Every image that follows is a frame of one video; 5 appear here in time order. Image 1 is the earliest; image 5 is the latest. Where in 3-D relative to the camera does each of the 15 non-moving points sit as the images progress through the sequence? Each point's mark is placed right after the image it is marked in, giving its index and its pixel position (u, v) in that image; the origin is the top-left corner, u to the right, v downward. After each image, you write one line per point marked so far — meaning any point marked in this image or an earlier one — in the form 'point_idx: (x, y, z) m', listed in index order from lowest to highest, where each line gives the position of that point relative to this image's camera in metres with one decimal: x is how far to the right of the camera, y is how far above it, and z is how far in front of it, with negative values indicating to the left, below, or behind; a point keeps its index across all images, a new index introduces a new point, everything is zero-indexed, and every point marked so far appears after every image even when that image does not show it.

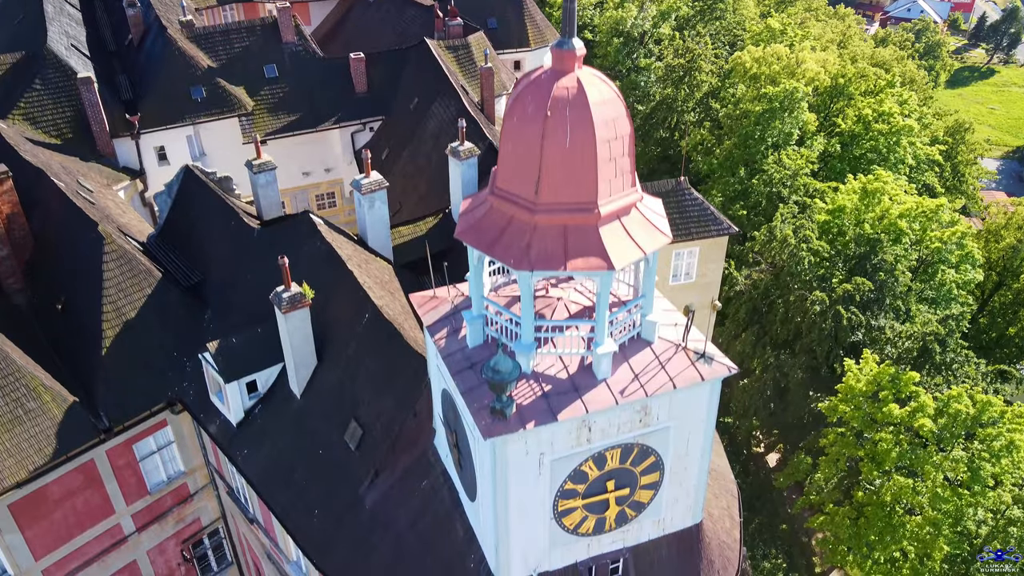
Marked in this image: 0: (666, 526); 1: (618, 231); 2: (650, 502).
0: (+3.6, -5.6, +15.4) m
1: (+2.0, +1.1, +12.5) m
2: (+3.1, -4.9, +14.8) m
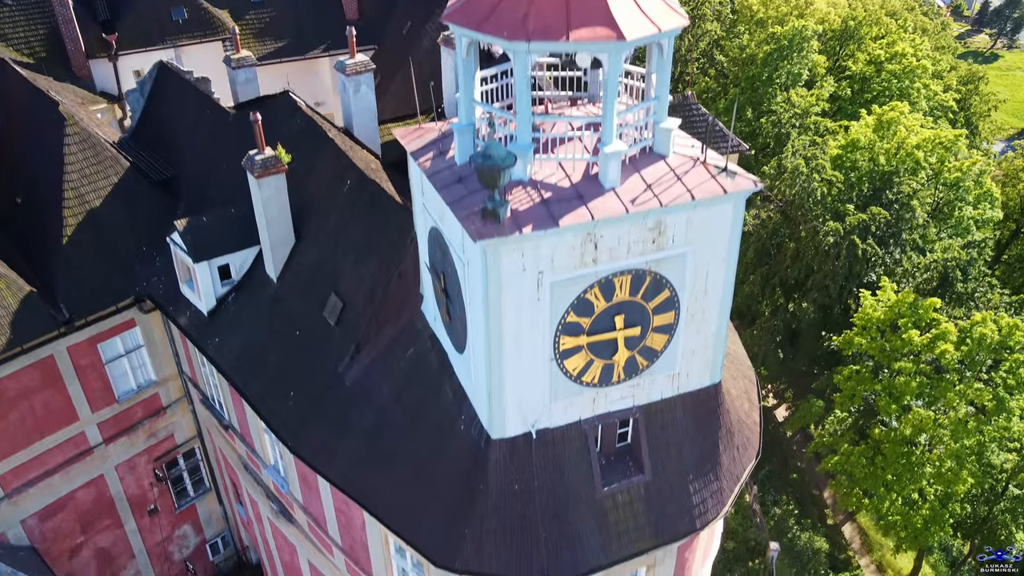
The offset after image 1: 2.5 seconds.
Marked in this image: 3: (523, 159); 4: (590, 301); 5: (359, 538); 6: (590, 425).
0: (+3.5, -2.0, +13.7) m
1: (+1.9, +4.7, +10.8) m
2: (+3.0, -1.3, +13.1) m
3: (+0.2, +2.3, +11.5) m
4: (+1.4, -0.2, +12.0) m
5: (-3.9, -6.3, +16.5) m
6: (+1.6, -2.8, +13.3) m
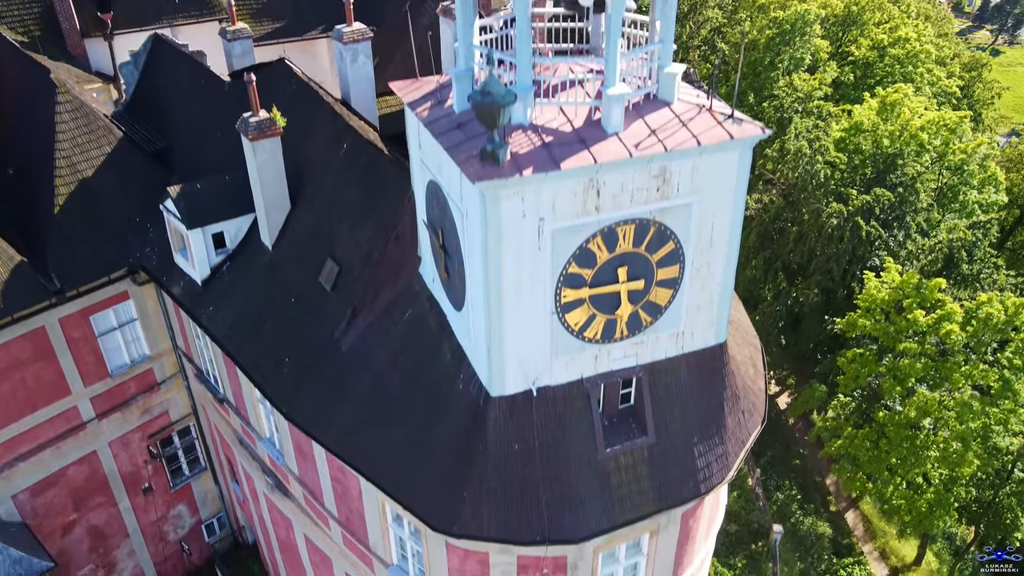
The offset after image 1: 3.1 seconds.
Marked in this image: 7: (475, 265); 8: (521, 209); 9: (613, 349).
0: (+3.5, -1.1, +13.3) m
1: (+1.9, +5.6, +10.4) m
2: (+3.0, -0.4, +12.7) m
3: (+0.2, +3.2, +11.1) m
4: (+1.4, +0.6, +11.6) m
5: (-3.9, -5.4, +16.1) m
6: (+1.6, -1.9, +12.9) m
7: (-0.7, +0.4, +11.7) m
8: (+0.1, +1.3, +10.9) m
9: (+2.0, -1.2, +12.7) m
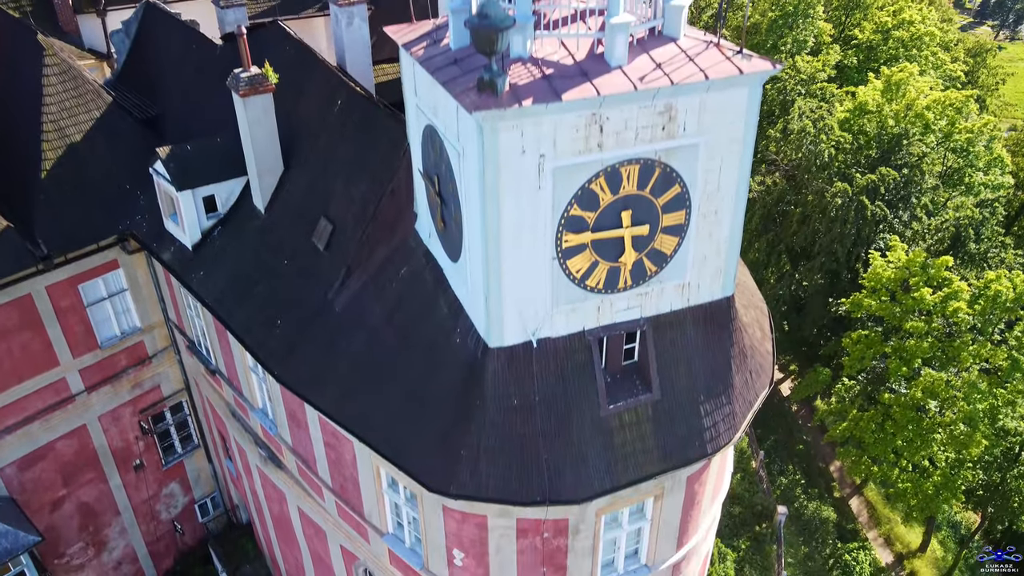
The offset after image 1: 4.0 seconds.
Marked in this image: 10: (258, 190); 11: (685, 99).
0: (+3.5, -0.1, +12.8) m
1: (+1.9, +6.6, +9.9) m
2: (+3.0, +0.6, +12.2) m
3: (+0.2, +4.1, +10.6) m
4: (+1.4, +1.6, +11.1) m
5: (-3.9, -4.5, +15.6) m
6: (+1.6, -0.9, +12.4) m
7: (-0.7, +1.4, +11.2) m
8: (+0.1, +2.3, +10.4) m
9: (+2.0, -0.2, +12.2) m
10: (-6.7, +2.6, +17.3) m
11: (+2.9, +3.1, +10.8) m
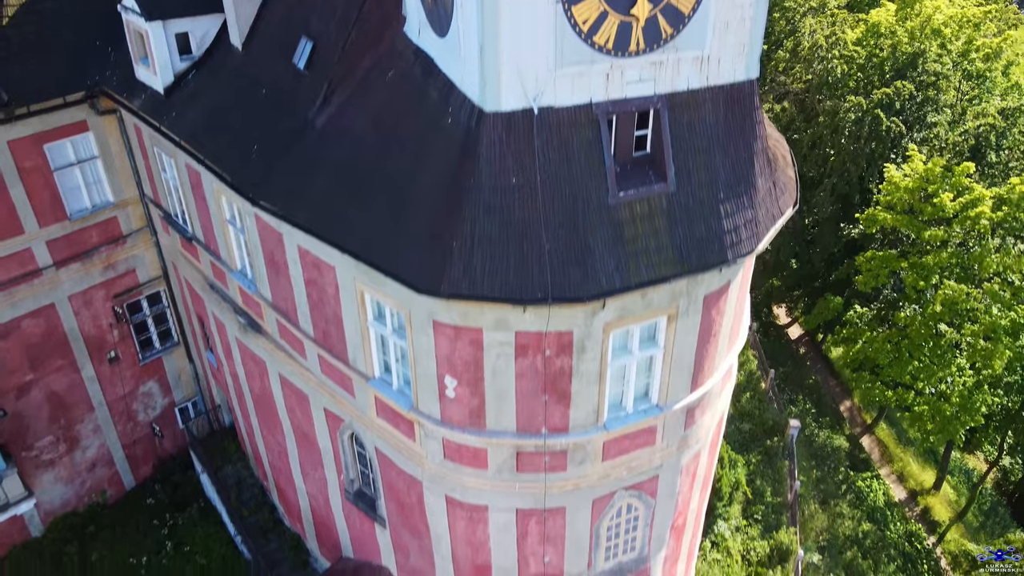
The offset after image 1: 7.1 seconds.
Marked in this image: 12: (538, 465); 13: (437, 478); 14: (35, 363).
0: (+3.5, +3.7, +11.4) m
1: (+1.9, +10.5, +8.6) m
2: (+3.0, +4.5, +10.8) m
3: (+0.1, +8.0, +9.2) m
4: (+1.4, +5.5, +9.7) m
5: (-3.9, -0.6, +14.3) m
6: (+1.5, +3.0, +11.1) m
7: (-0.7, +5.3, +9.8) m
8: (+0.1, +6.2, +9.0) m
9: (+1.9, +3.7, +10.9) m
10: (-6.8, +6.5, +15.9) m
11: (+2.8, +7.0, +9.5) m
12: (+0.5, -3.6, +13.4) m
13: (-1.6, -4.1, +14.2) m
14: (-14.5, -2.3, +19.8) m
